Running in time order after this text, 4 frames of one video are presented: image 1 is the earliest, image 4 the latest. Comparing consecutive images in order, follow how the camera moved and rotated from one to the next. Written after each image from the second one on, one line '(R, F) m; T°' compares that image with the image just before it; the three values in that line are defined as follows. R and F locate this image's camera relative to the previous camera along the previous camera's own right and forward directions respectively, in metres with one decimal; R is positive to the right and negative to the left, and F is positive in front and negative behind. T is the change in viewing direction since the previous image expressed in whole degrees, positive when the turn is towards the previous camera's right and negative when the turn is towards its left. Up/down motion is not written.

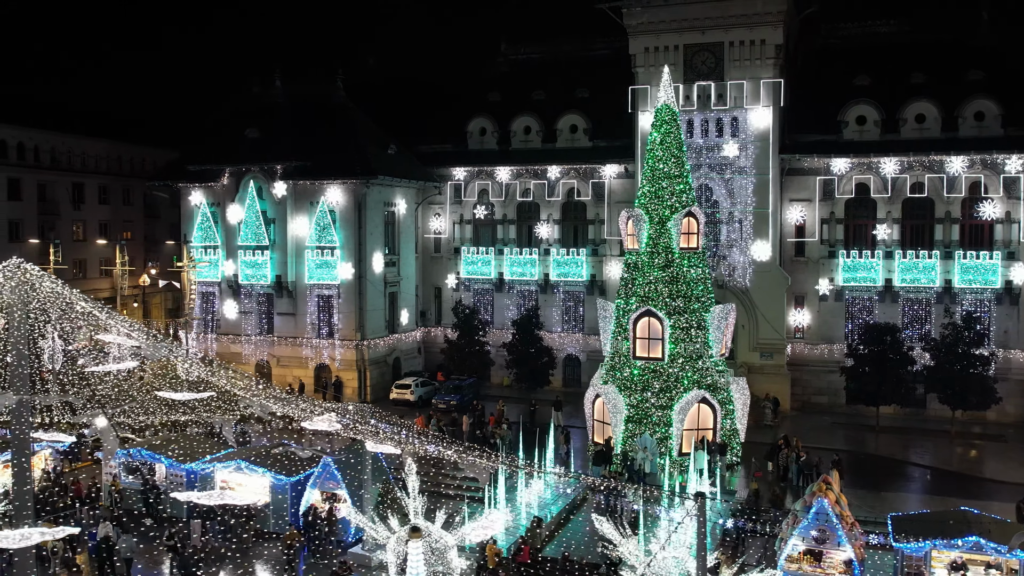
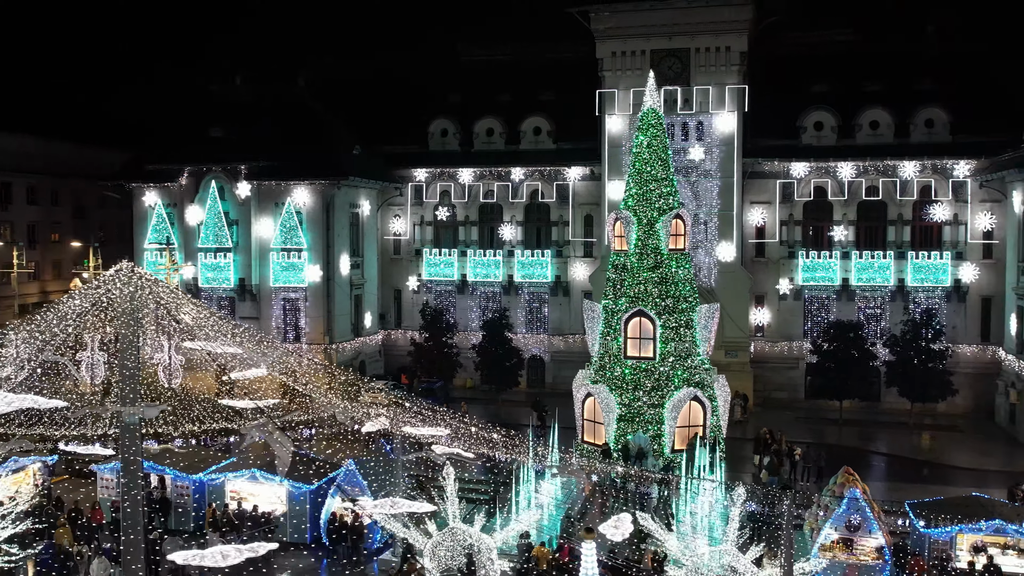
(-3.3, +0.1) m; +7°
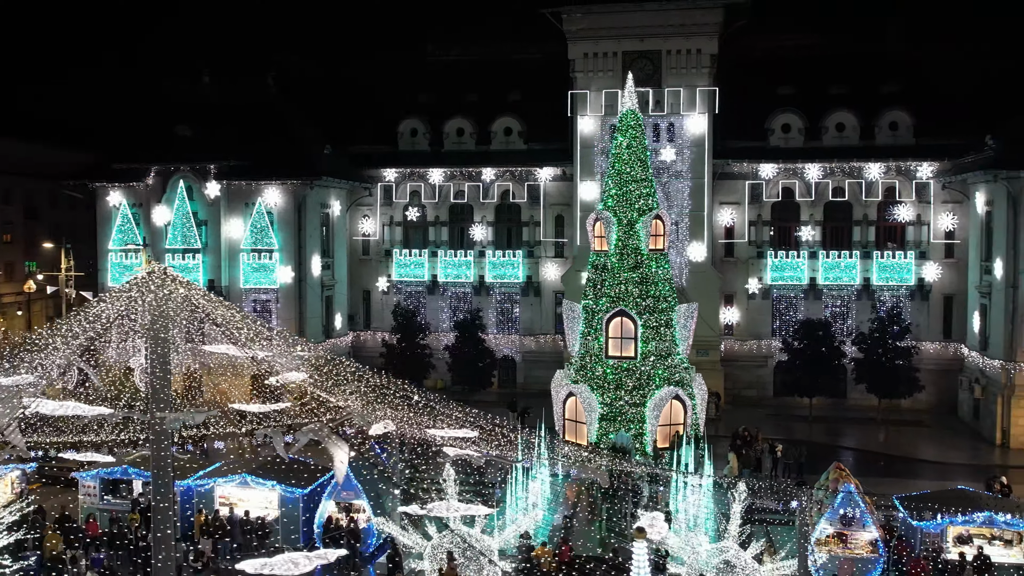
(-1.3, +0.1) m; +3°
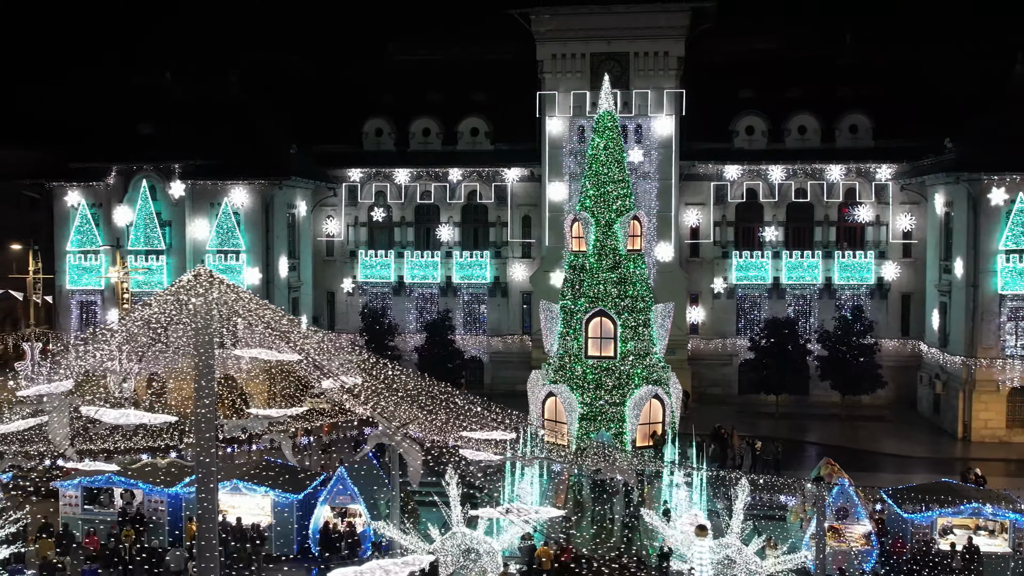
(-1.5, +0.1) m; +4°
